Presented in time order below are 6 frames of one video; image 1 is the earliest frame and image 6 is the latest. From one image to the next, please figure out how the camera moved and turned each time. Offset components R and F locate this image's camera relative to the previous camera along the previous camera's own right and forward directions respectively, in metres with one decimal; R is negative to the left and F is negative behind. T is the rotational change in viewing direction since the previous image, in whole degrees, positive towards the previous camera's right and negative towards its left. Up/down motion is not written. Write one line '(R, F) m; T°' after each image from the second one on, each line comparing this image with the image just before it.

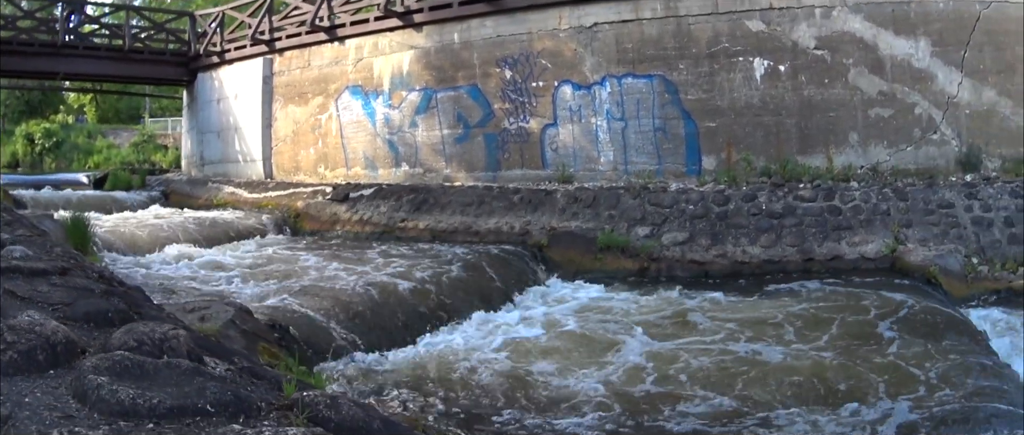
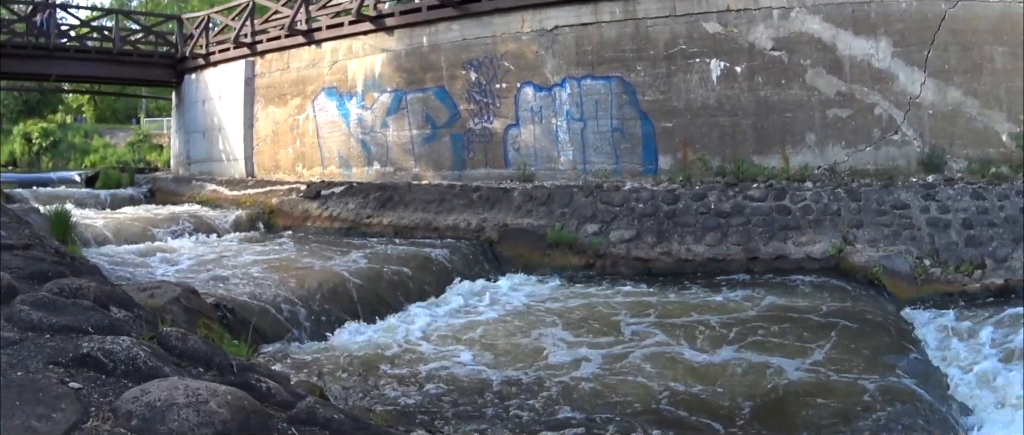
(+1.2, -0.2) m; -4°
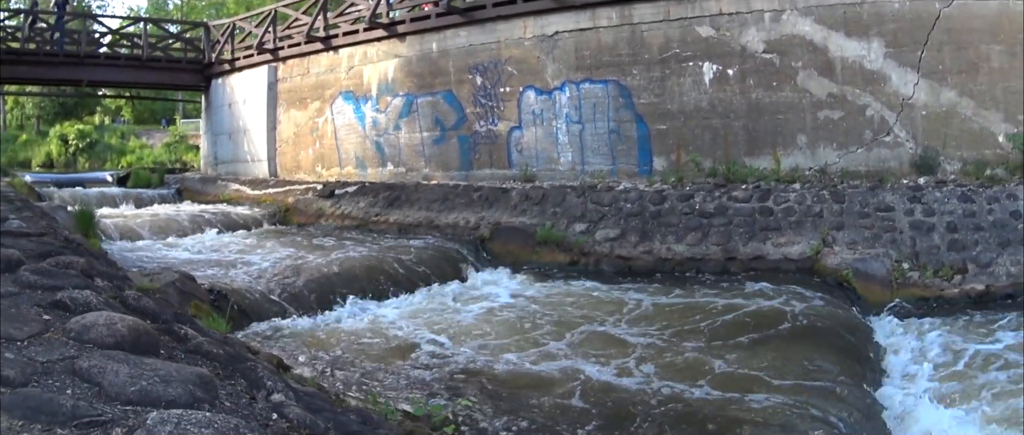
(+1.0, -0.4) m; -5°
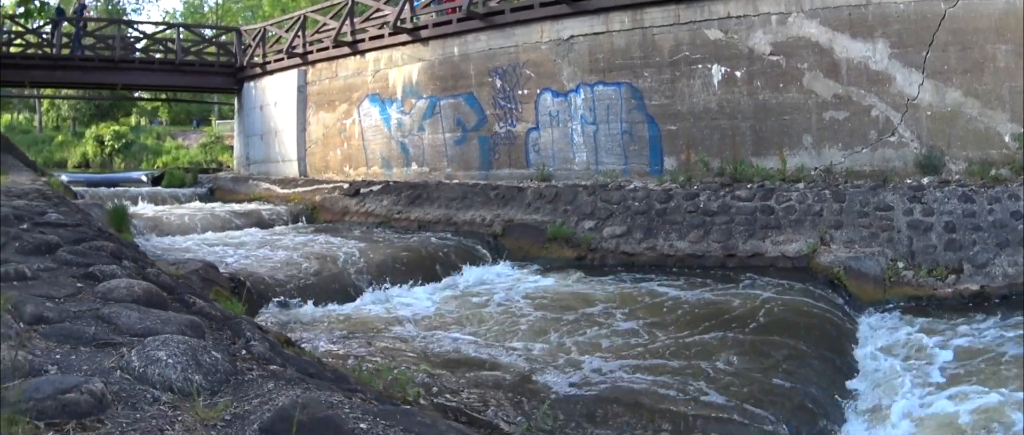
(+0.5, -0.4) m; -4°
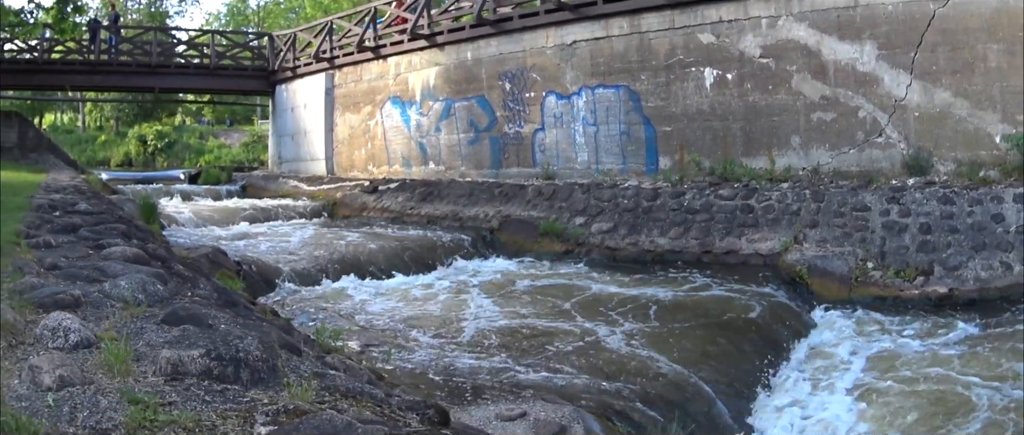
(+1.2, -0.5) m; -6°
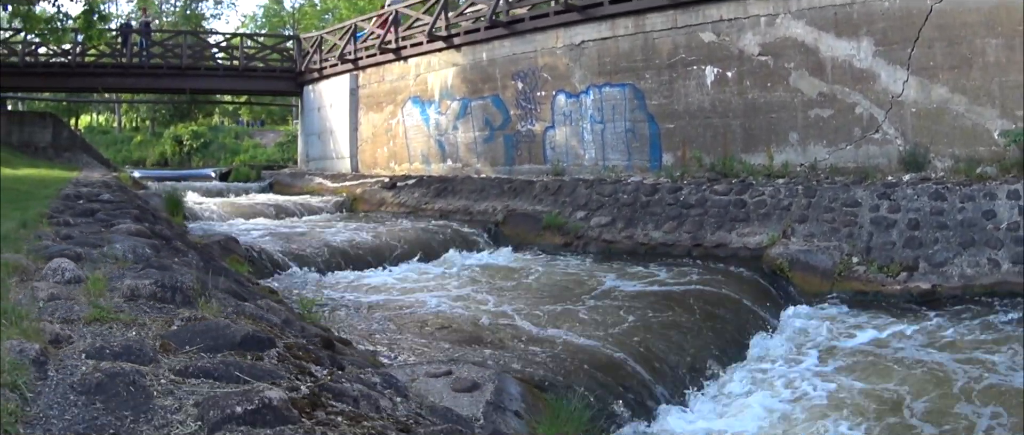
(+0.8, -0.4) m; -4°
